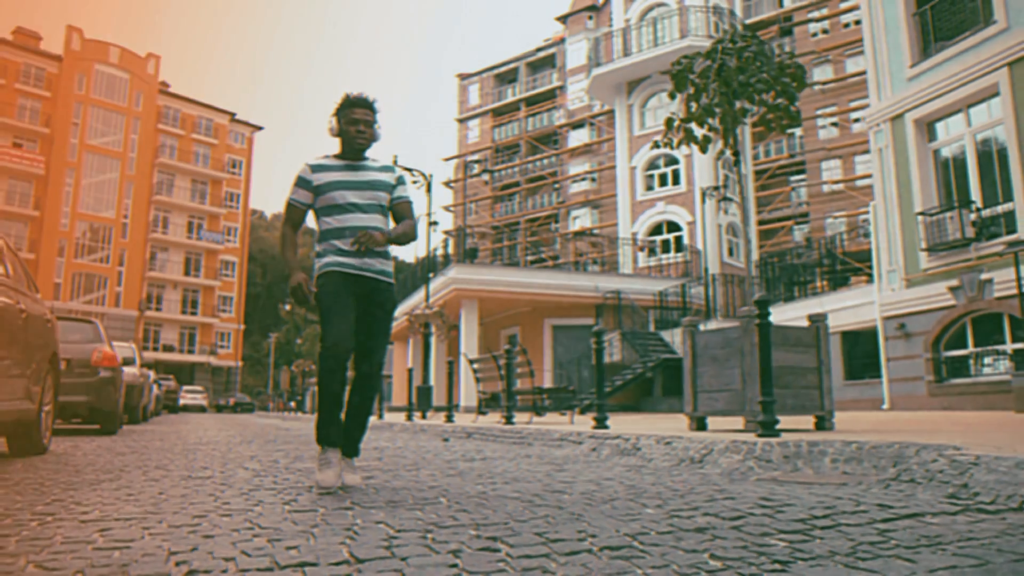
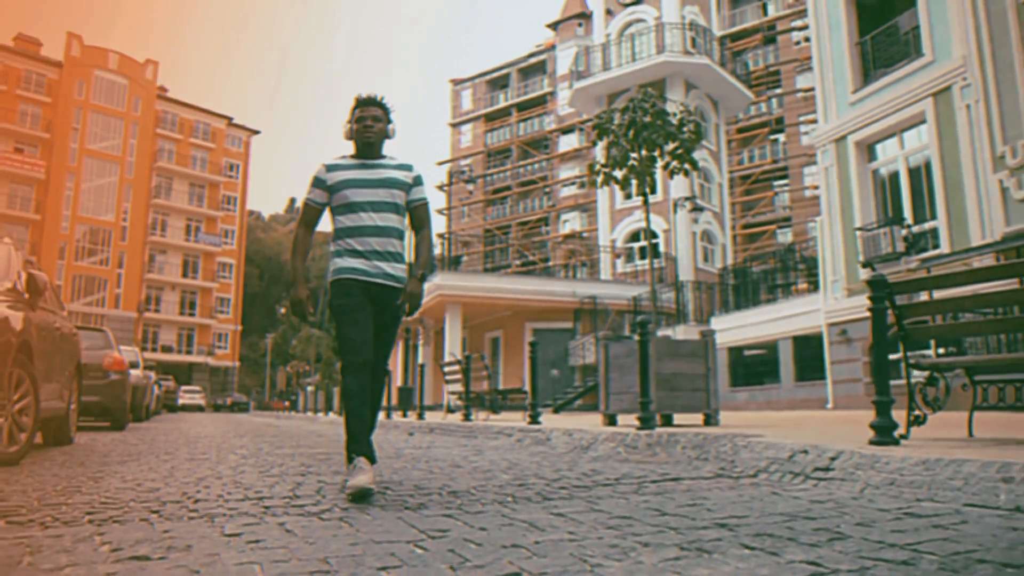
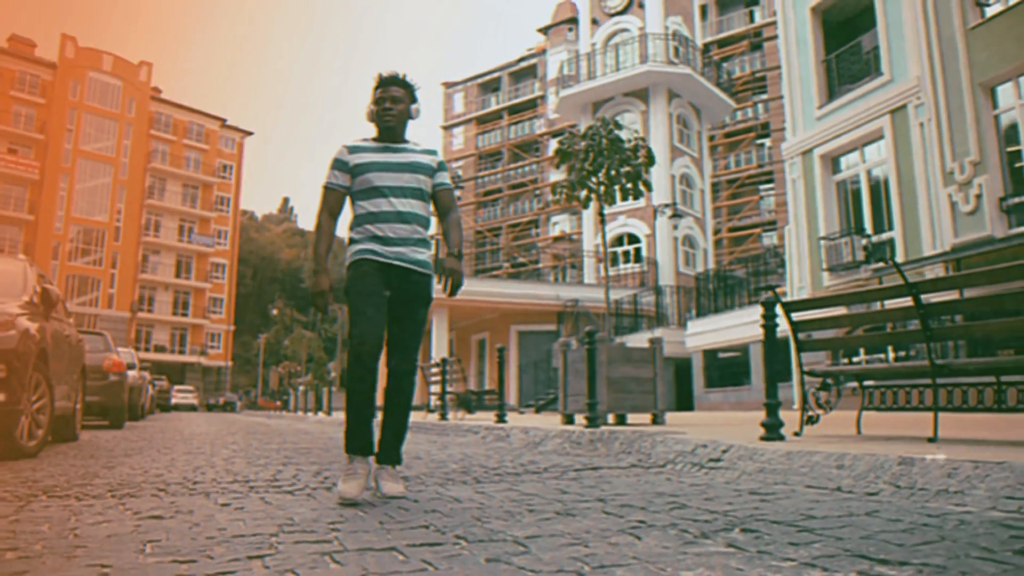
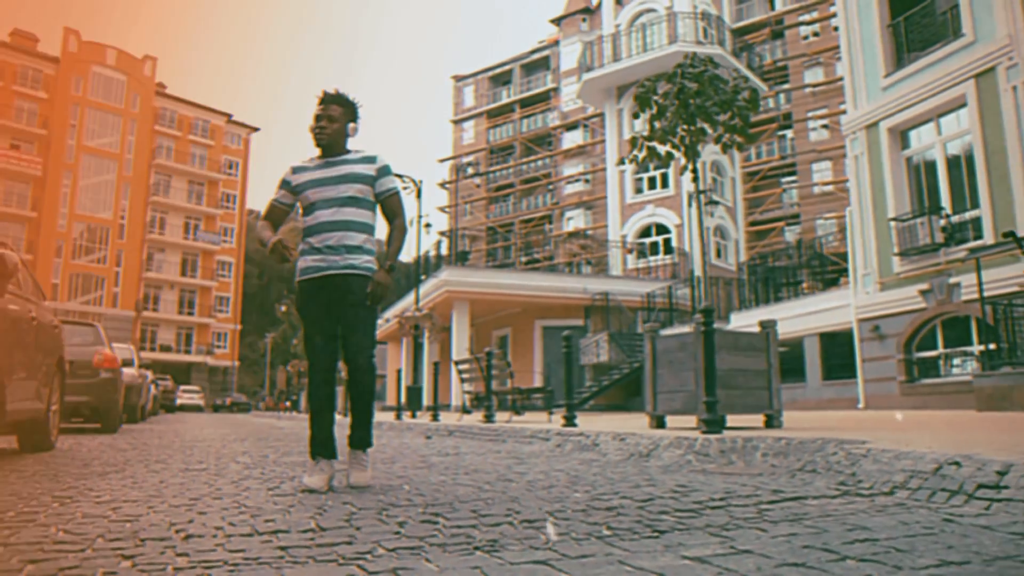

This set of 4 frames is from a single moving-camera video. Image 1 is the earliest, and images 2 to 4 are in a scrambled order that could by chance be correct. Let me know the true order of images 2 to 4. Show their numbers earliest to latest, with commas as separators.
4, 2, 3
